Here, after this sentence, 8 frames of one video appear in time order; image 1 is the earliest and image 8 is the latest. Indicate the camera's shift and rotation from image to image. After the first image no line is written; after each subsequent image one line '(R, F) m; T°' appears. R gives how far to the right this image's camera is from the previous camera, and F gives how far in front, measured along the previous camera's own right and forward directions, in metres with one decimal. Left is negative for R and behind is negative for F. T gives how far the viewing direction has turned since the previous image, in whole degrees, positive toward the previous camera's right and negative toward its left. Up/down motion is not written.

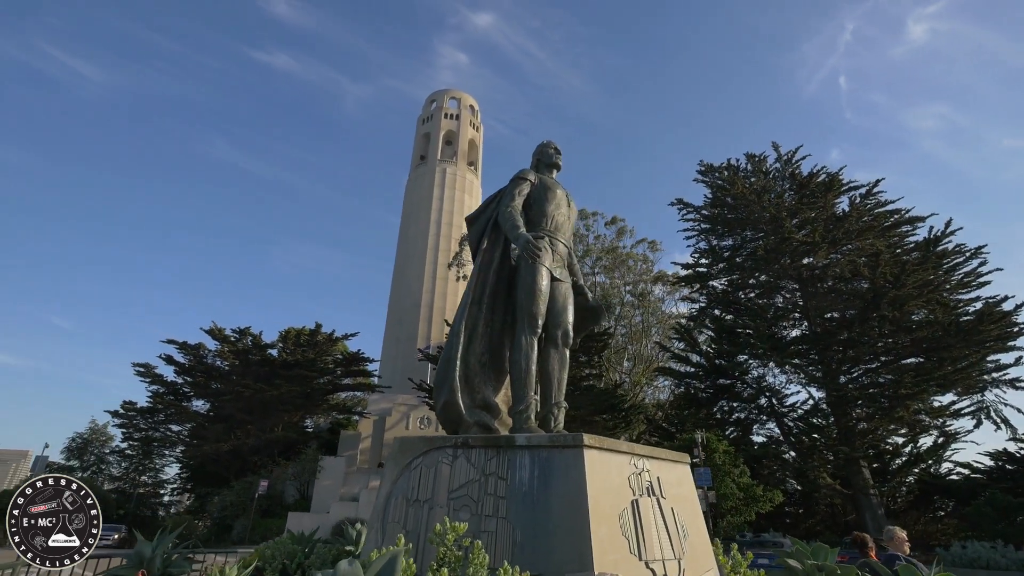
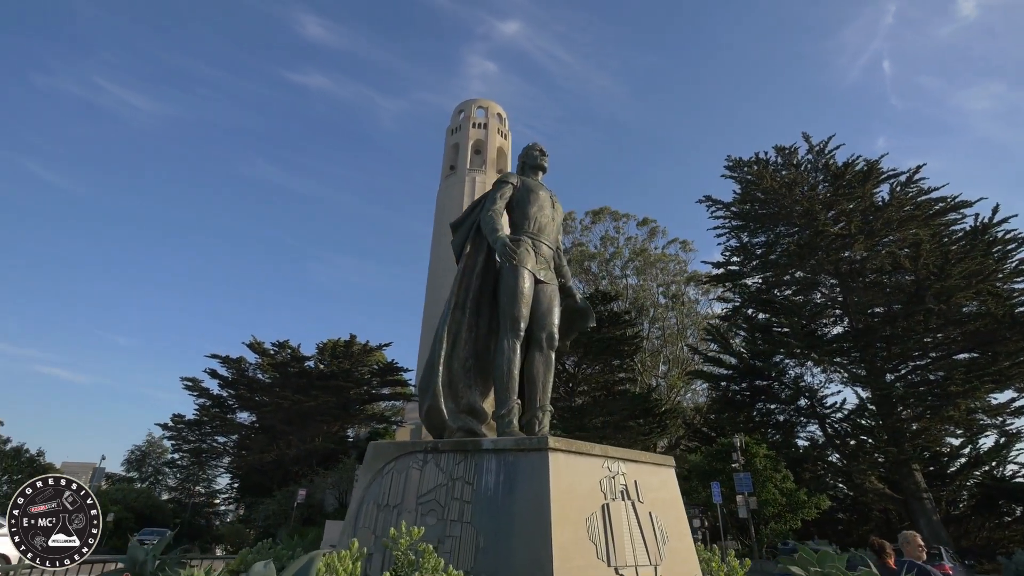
(+0.4, 0.0) m; -4°
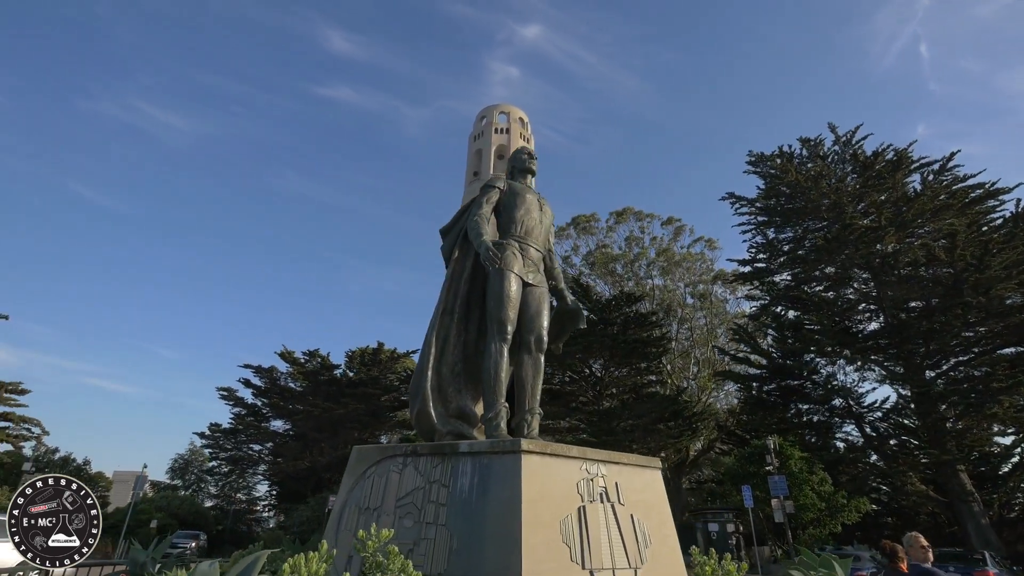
(+0.3, 0.0) m; -3°
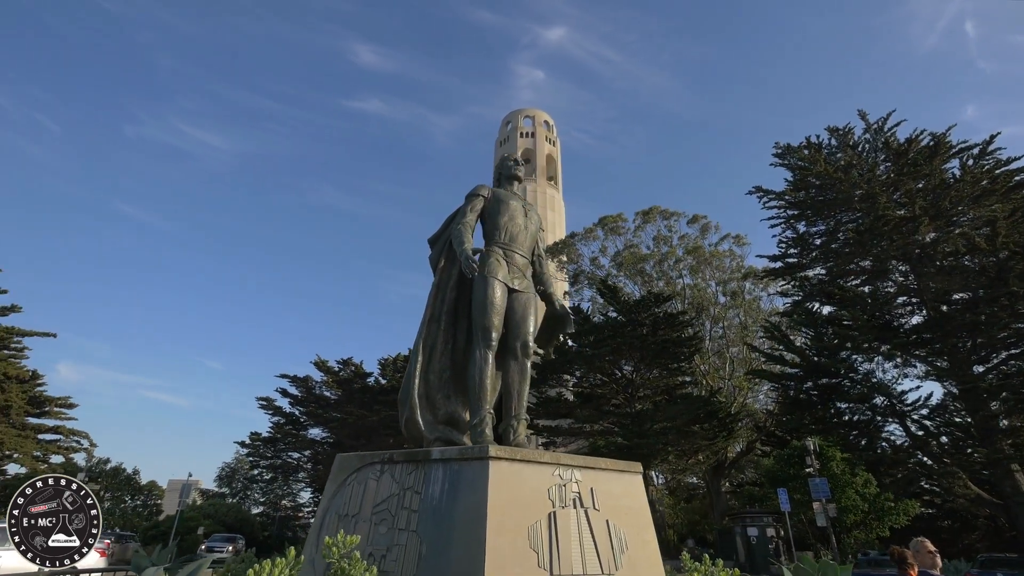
(+0.4, 0.0) m; -4°
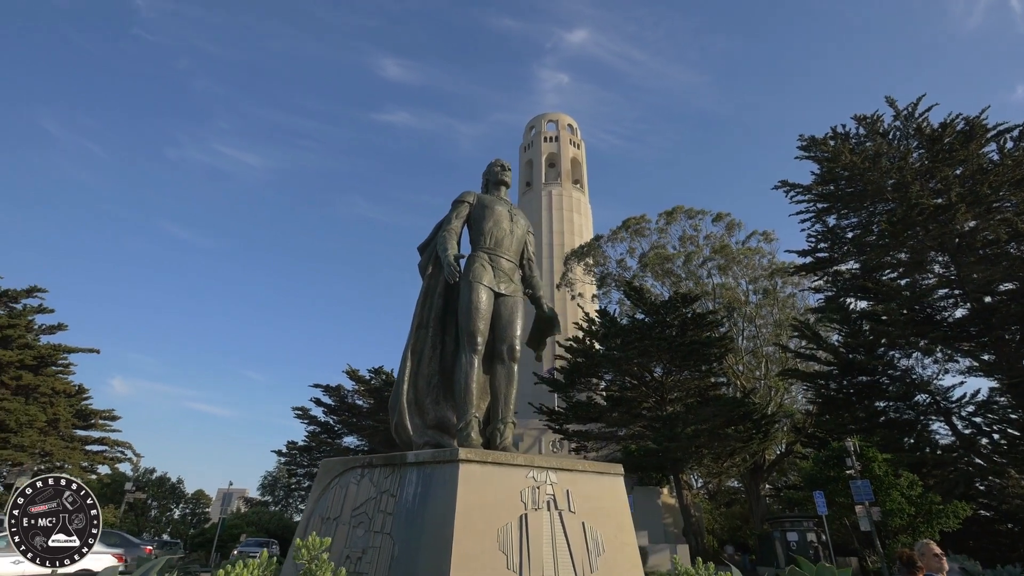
(+0.4, 0.0) m; -3°
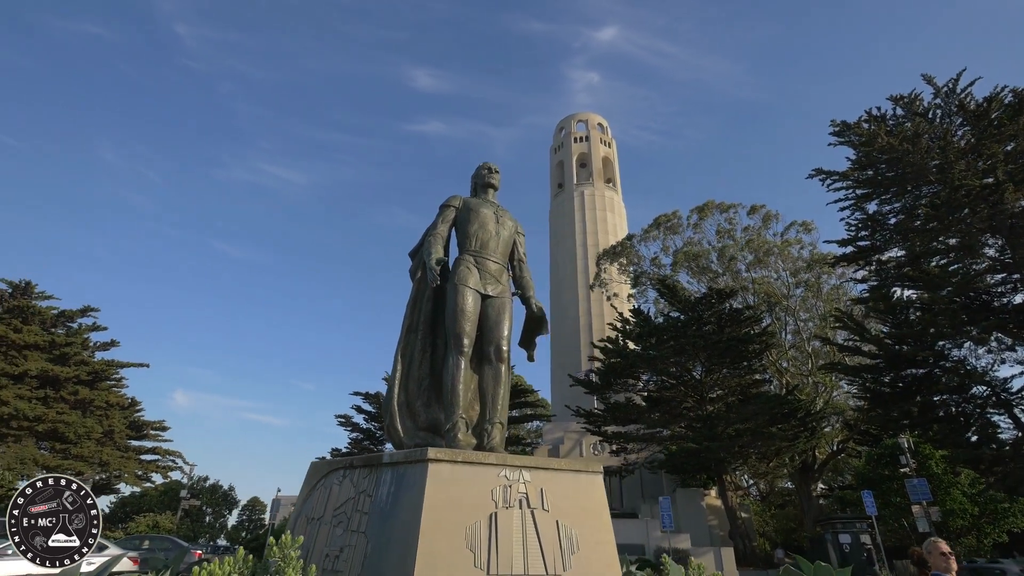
(+0.4, 0.0) m; -4°
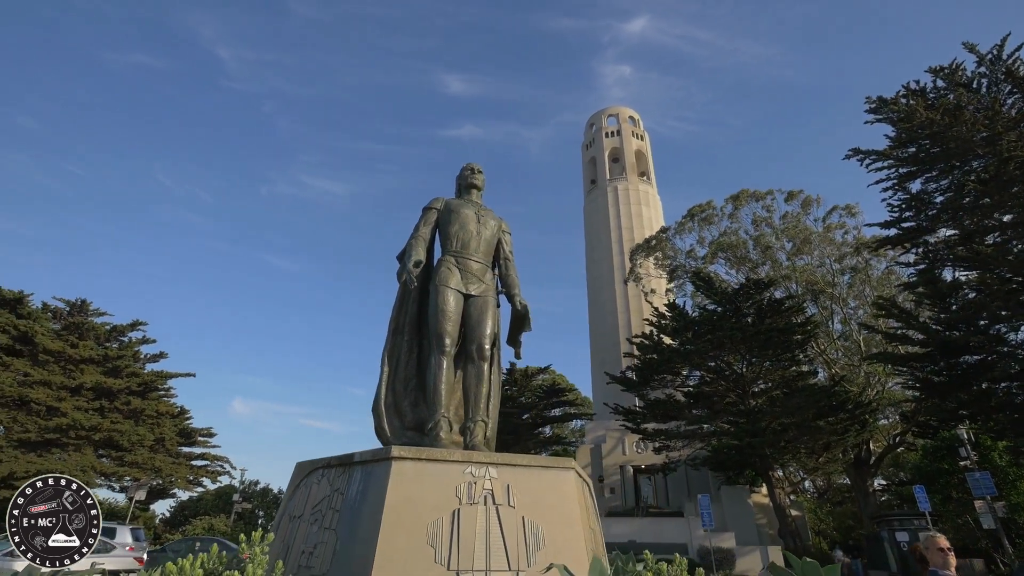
(+0.5, 0.0) m; -4°
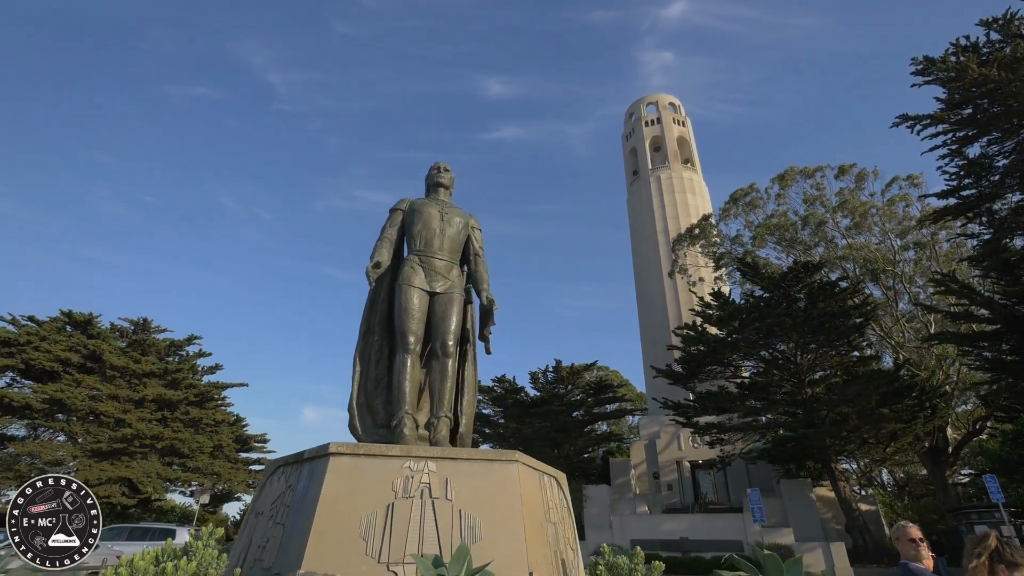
(+0.8, 0.0) m; -6°
